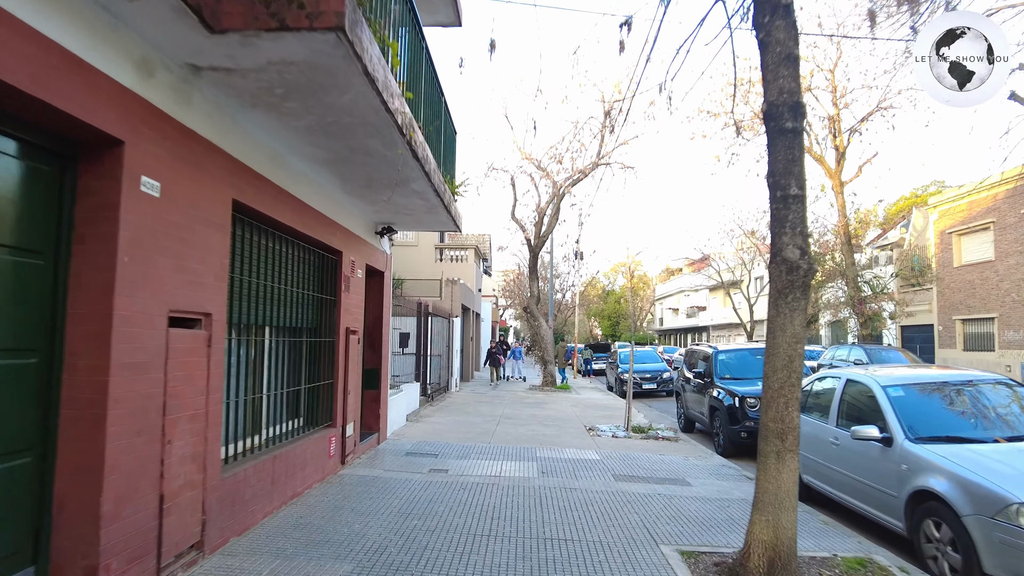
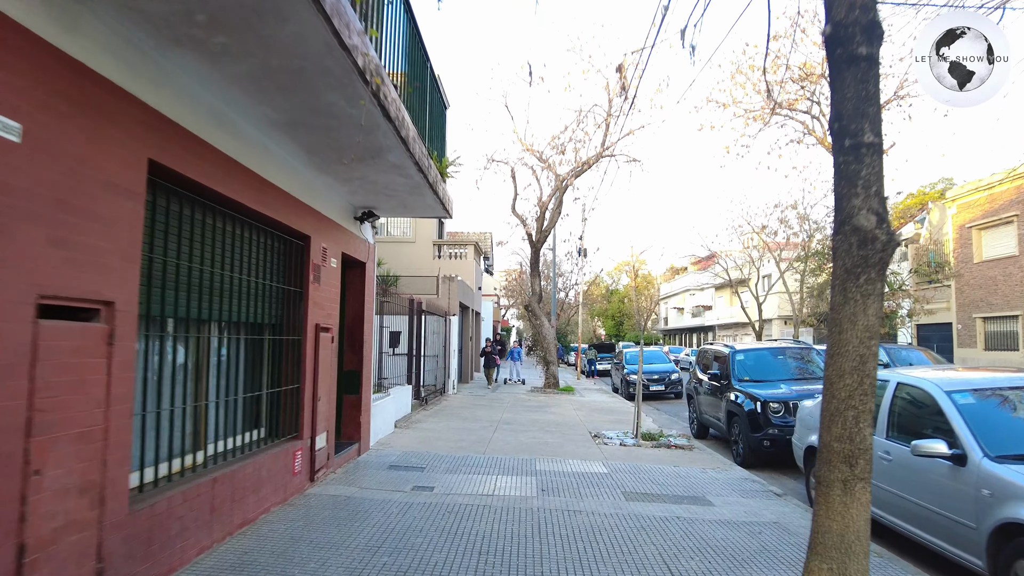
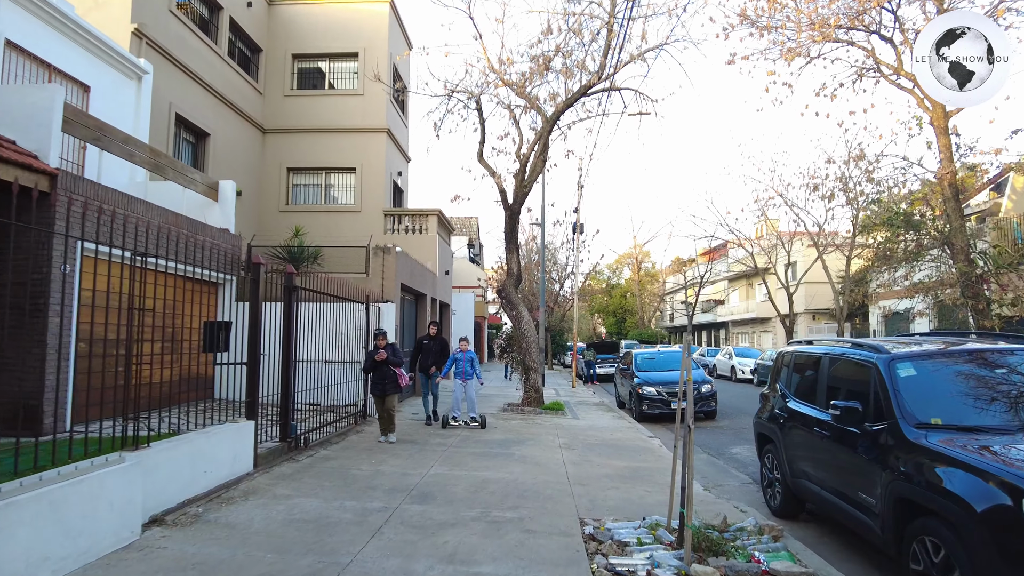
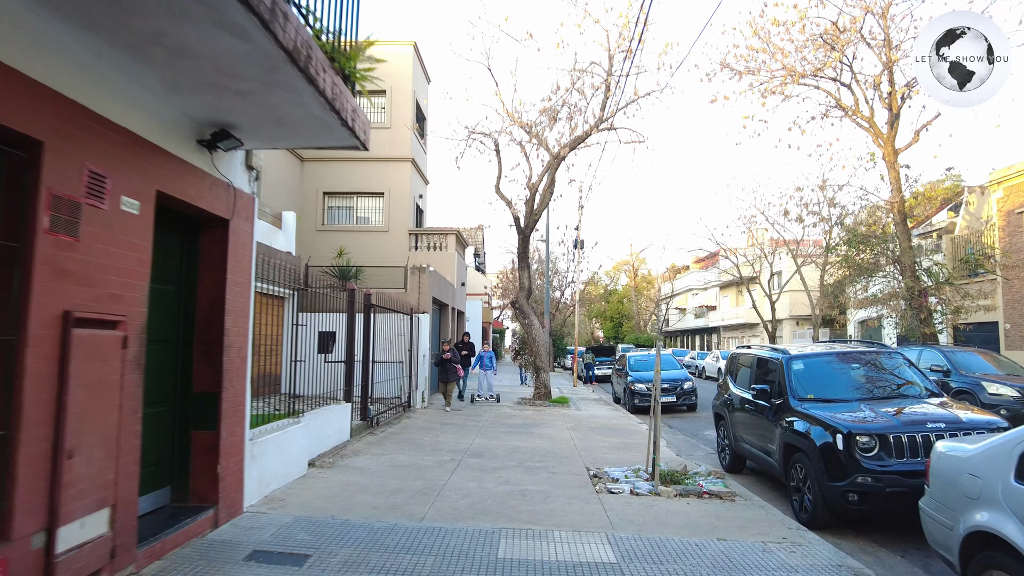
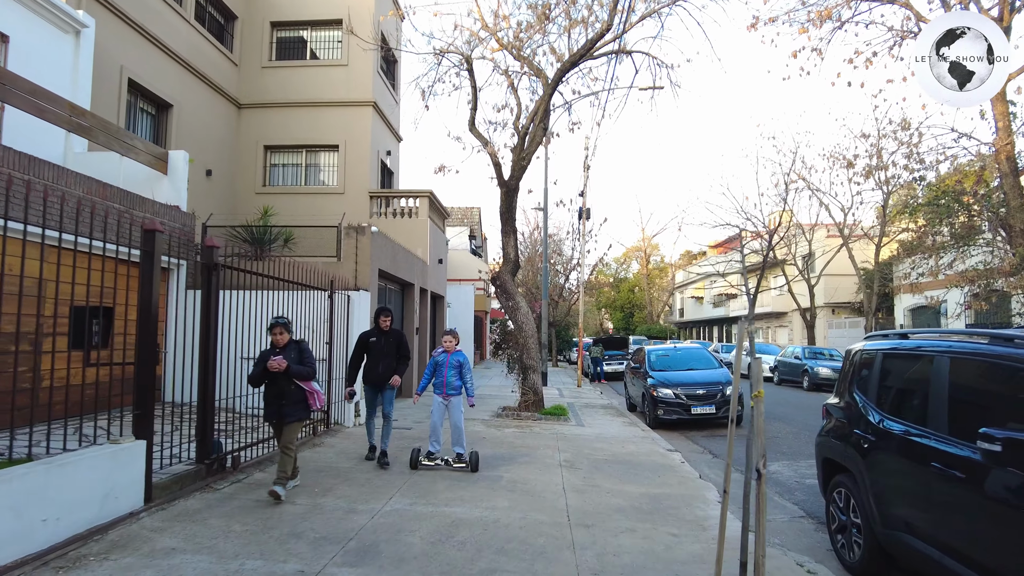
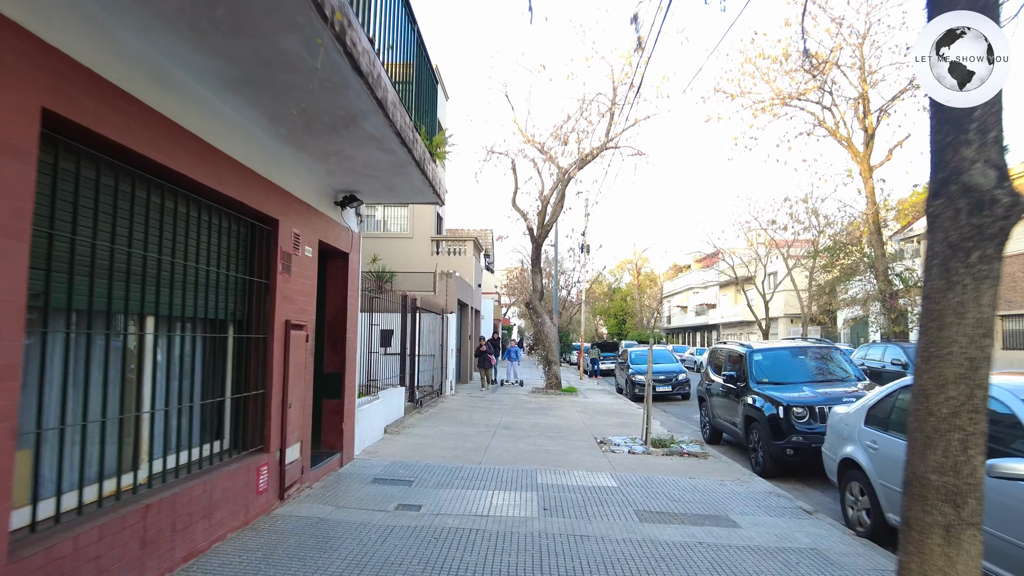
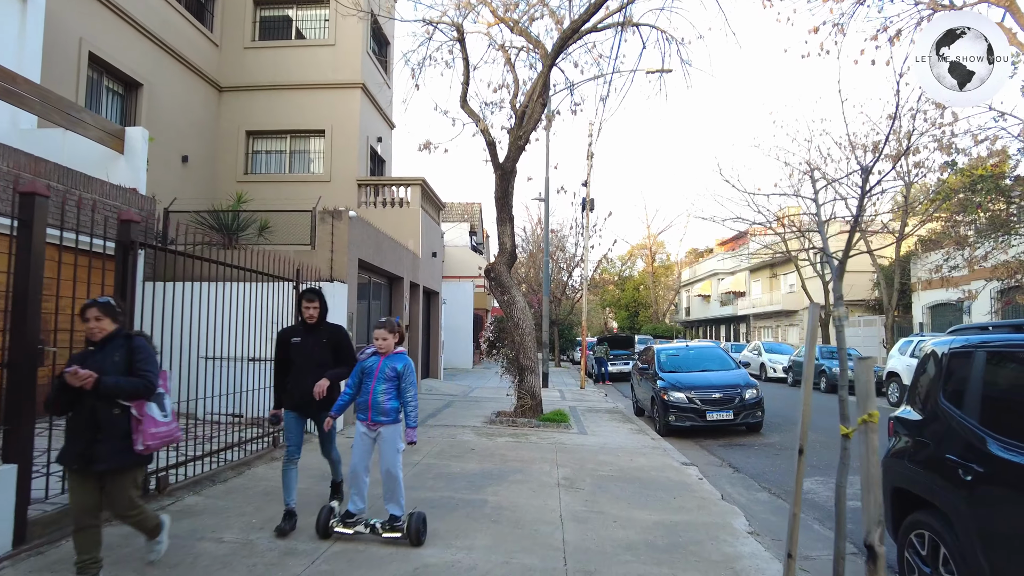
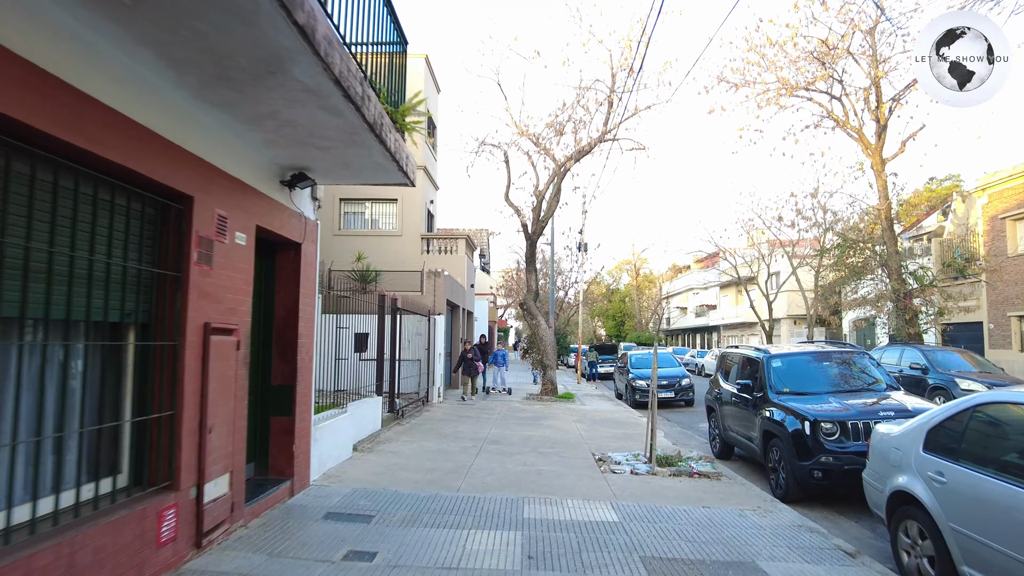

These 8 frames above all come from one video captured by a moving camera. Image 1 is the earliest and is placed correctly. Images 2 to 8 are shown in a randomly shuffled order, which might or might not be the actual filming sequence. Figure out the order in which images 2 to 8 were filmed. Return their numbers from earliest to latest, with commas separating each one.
2, 6, 8, 4, 3, 5, 7
